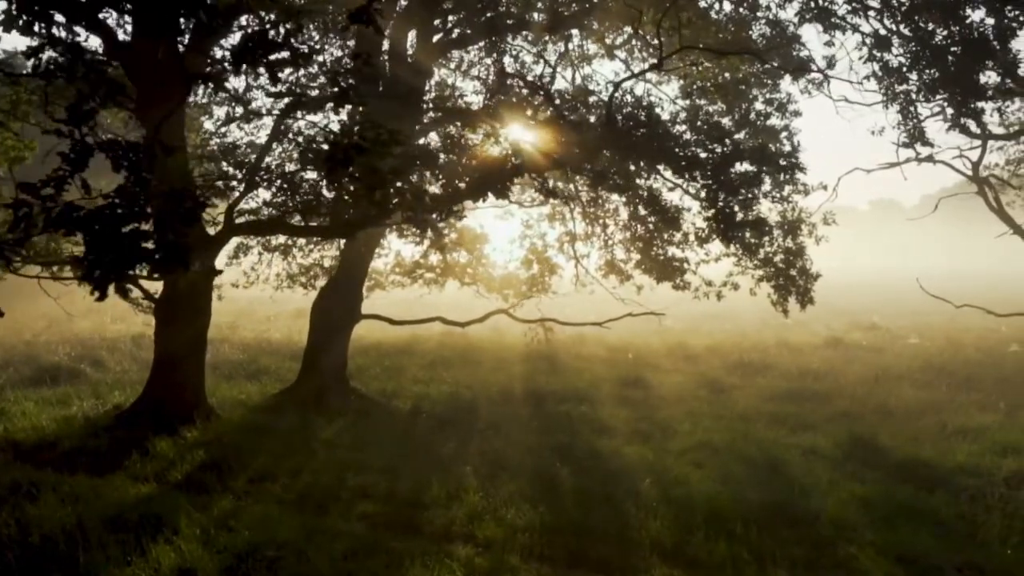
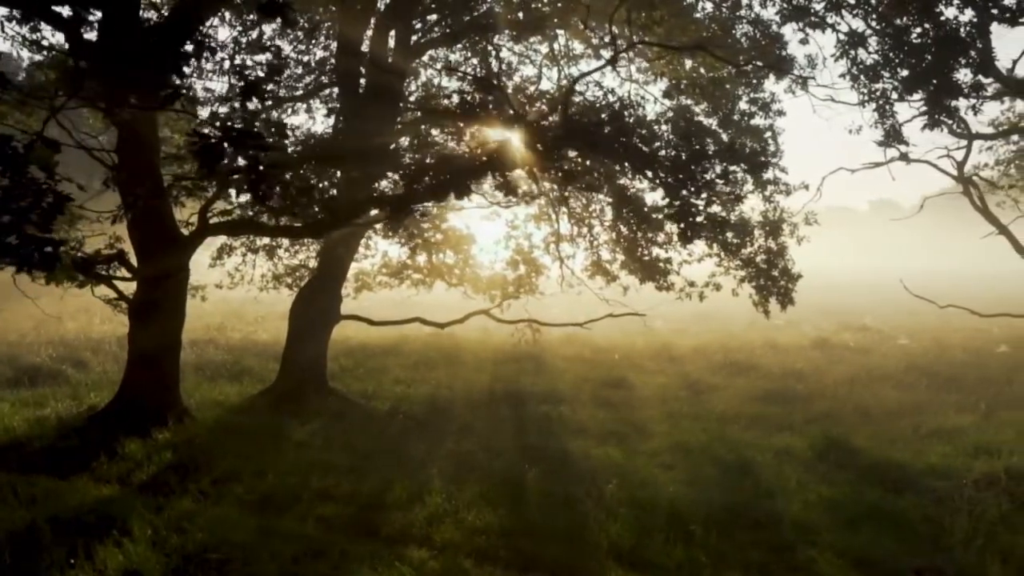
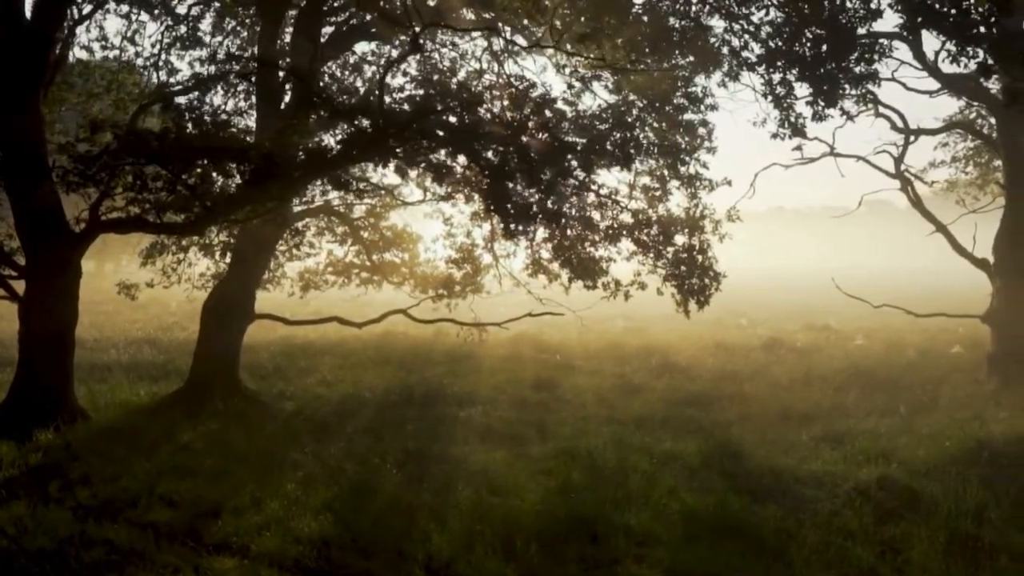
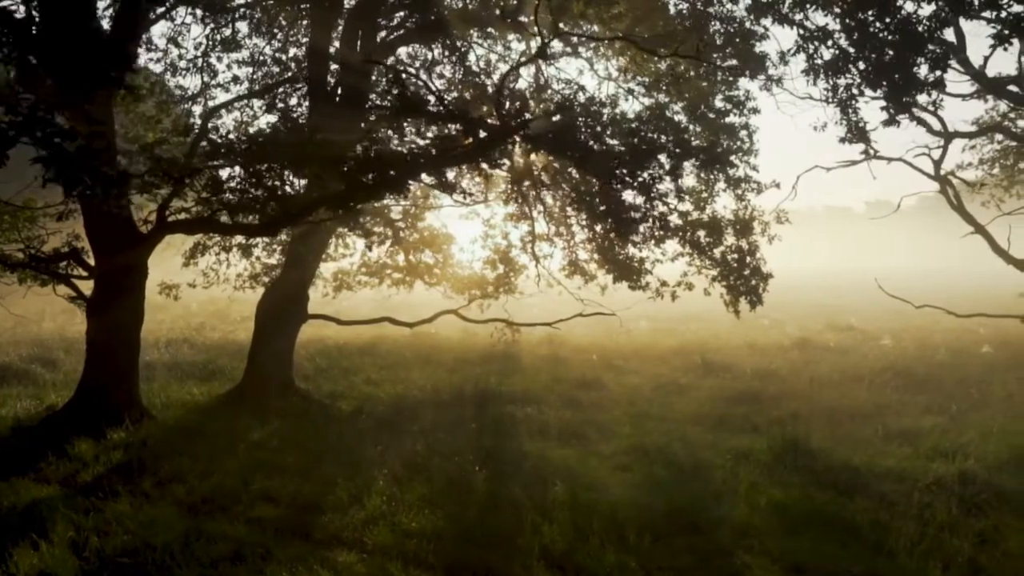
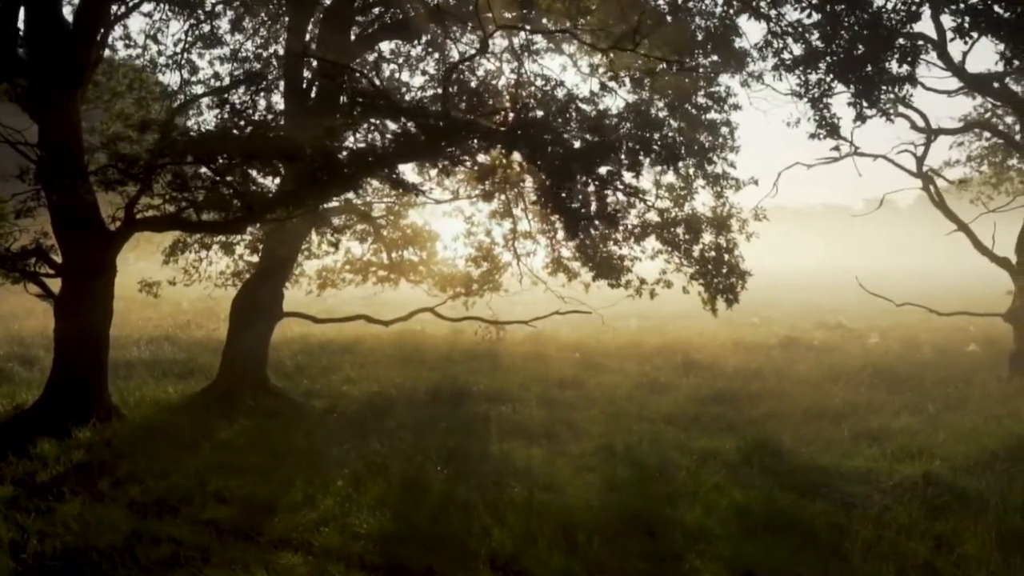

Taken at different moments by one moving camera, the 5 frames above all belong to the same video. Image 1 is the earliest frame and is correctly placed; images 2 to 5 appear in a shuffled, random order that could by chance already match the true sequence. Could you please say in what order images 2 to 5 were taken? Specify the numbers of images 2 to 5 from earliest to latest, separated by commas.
2, 4, 5, 3
